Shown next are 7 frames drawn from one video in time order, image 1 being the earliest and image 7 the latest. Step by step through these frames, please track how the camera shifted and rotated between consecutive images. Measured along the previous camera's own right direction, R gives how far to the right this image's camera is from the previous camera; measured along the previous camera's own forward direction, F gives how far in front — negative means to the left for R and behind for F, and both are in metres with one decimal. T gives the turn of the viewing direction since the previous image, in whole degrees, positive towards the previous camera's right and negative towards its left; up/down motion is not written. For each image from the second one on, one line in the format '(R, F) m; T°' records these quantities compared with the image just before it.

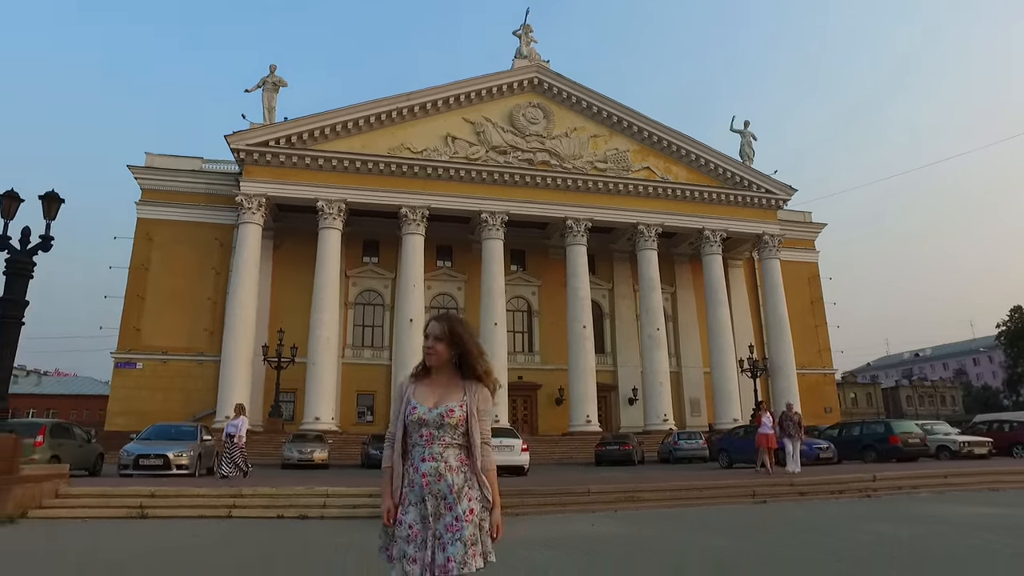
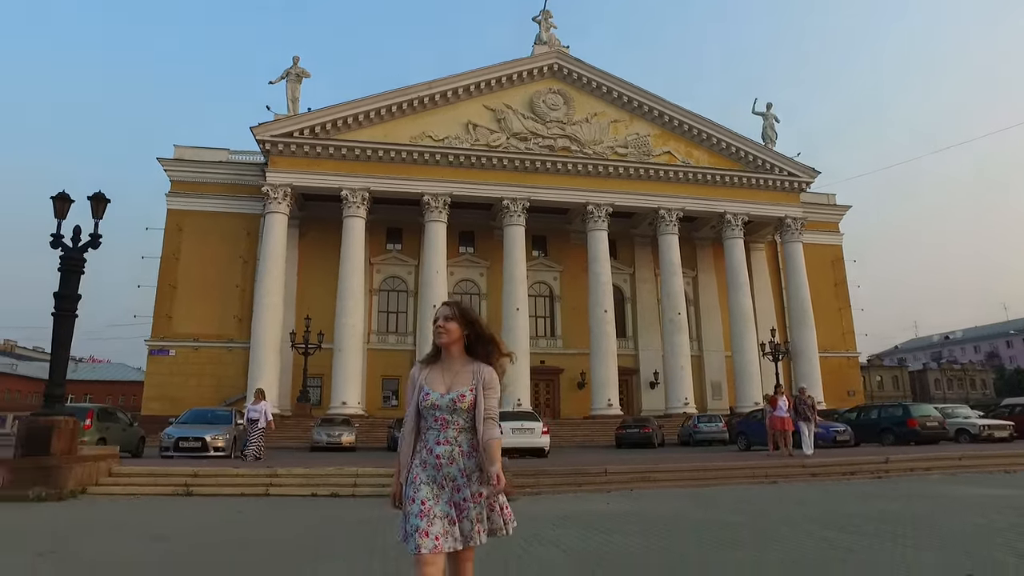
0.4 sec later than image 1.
(+0.1, -0.5) m; -2°
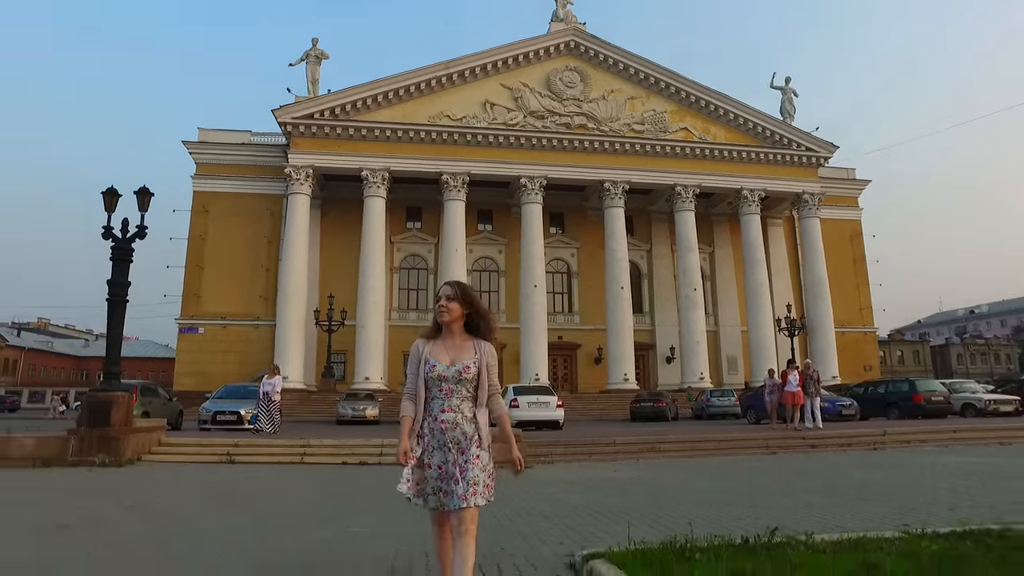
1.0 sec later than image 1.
(+0.1, -0.8) m; -2°
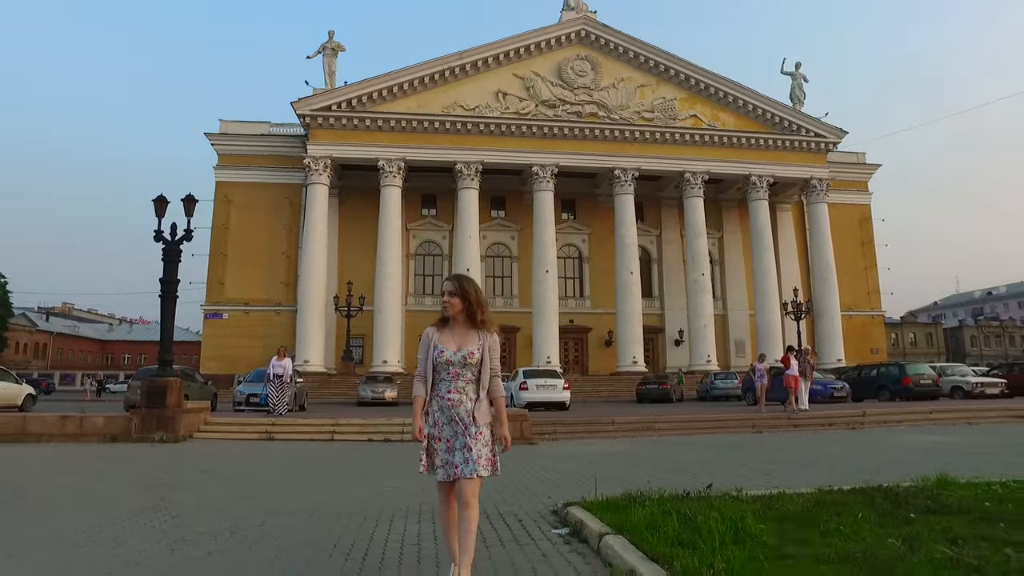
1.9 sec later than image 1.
(+0.1, -1.3) m; -1°
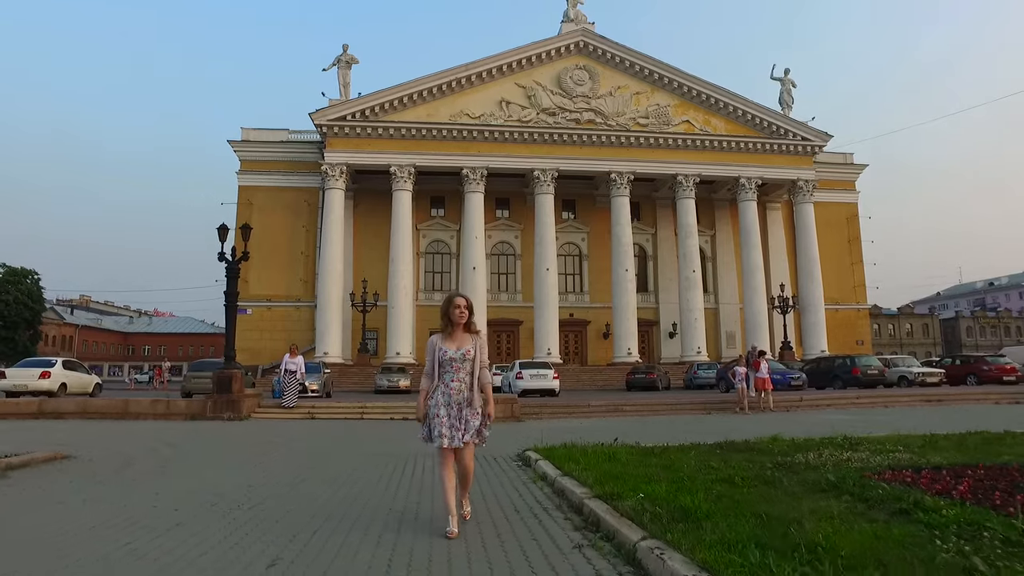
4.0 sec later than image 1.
(+0.4, -3.1) m; -1°
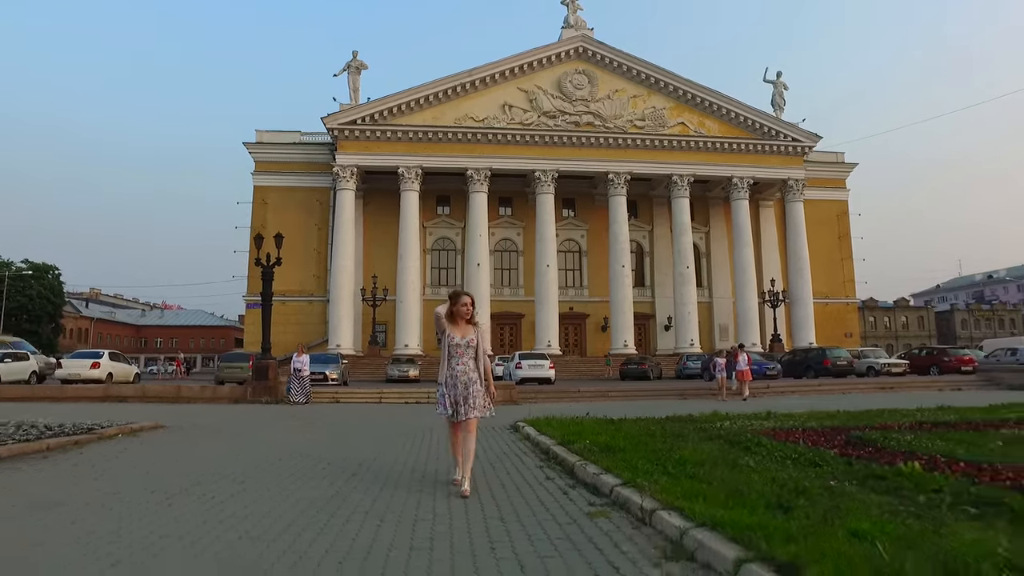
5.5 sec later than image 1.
(+0.2, -2.4) m; 0°
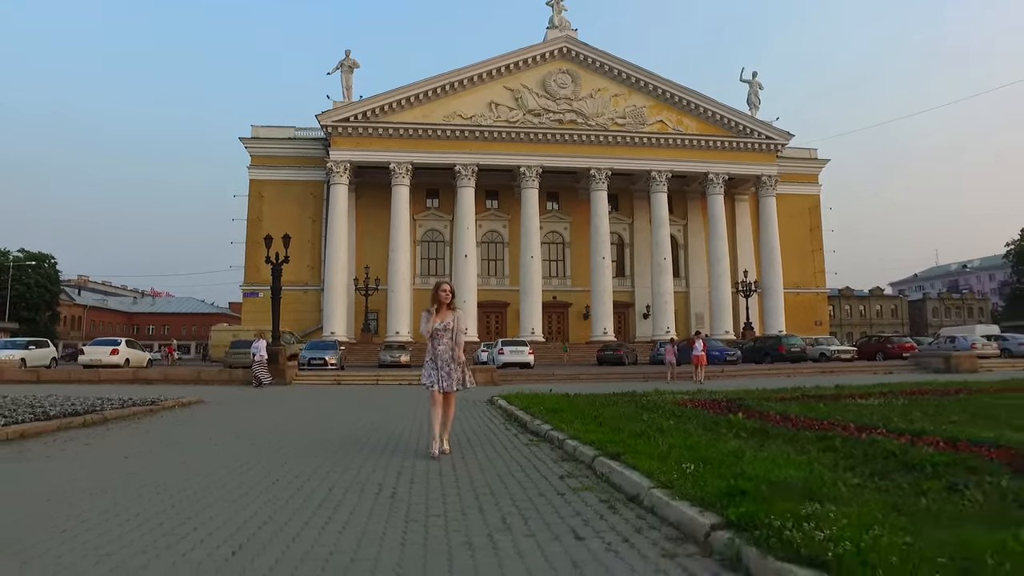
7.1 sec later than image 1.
(+0.2, -2.4) m; +1°
